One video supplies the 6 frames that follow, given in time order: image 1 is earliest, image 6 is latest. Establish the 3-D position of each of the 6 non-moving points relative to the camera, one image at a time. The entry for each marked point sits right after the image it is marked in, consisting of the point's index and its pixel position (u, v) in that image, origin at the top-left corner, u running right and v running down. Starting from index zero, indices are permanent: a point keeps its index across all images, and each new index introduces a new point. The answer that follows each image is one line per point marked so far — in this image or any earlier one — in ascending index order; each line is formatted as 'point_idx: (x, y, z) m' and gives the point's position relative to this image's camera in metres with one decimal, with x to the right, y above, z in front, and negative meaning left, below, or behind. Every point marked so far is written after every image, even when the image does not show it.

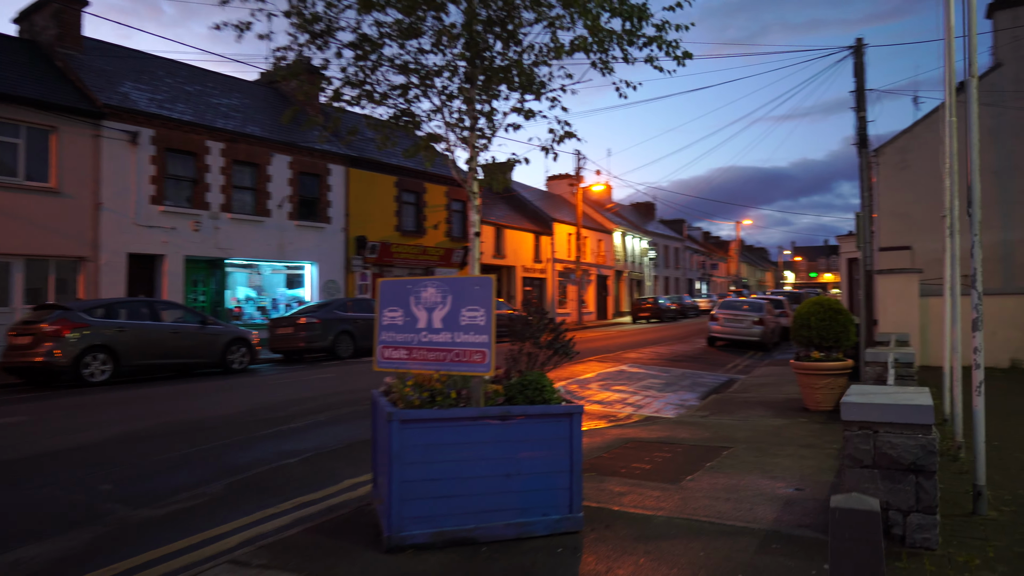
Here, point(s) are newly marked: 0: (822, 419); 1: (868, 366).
0: (+3.5, -1.5, +8.0) m
1: (+3.9, -0.8, +7.7) m
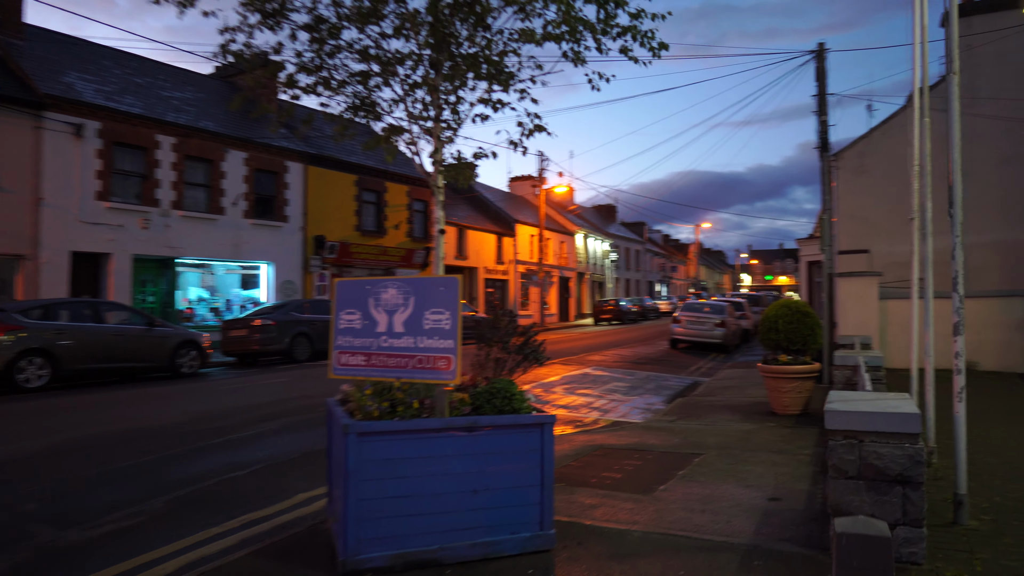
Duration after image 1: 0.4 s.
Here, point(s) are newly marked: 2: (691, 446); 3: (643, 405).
0: (+3.1, -1.5, +7.9) m
1: (+3.5, -0.9, +7.6) m
2: (+1.7, -1.5, +6.9) m
3: (+1.9, -1.7, +10.1) m
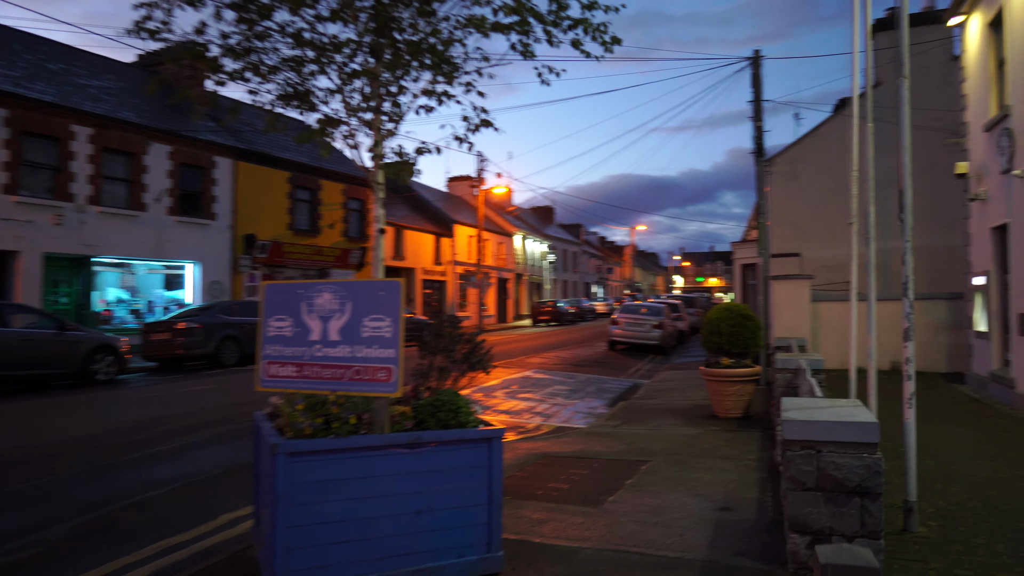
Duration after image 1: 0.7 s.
0: (+2.5, -1.5, +7.9) m
1: (+2.9, -0.9, +7.6) m
2: (+1.2, -1.6, +6.8) m
3: (+1.0, -1.7, +10.0) m
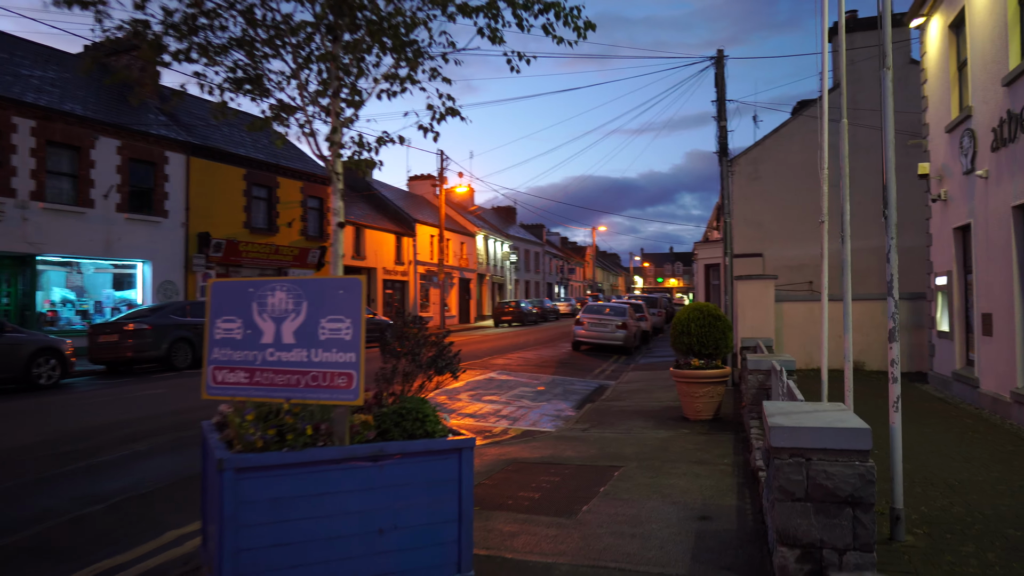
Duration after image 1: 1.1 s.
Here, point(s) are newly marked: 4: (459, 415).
0: (+2.1, -1.5, +7.7) m
1: (+2.5, -0.9, +7.5) m
2: (+0.9, -1.6, +6.6) m
3: (+0.6, -1.7, +9.8) m
4: (-0.7, -1.7, +9.5) m
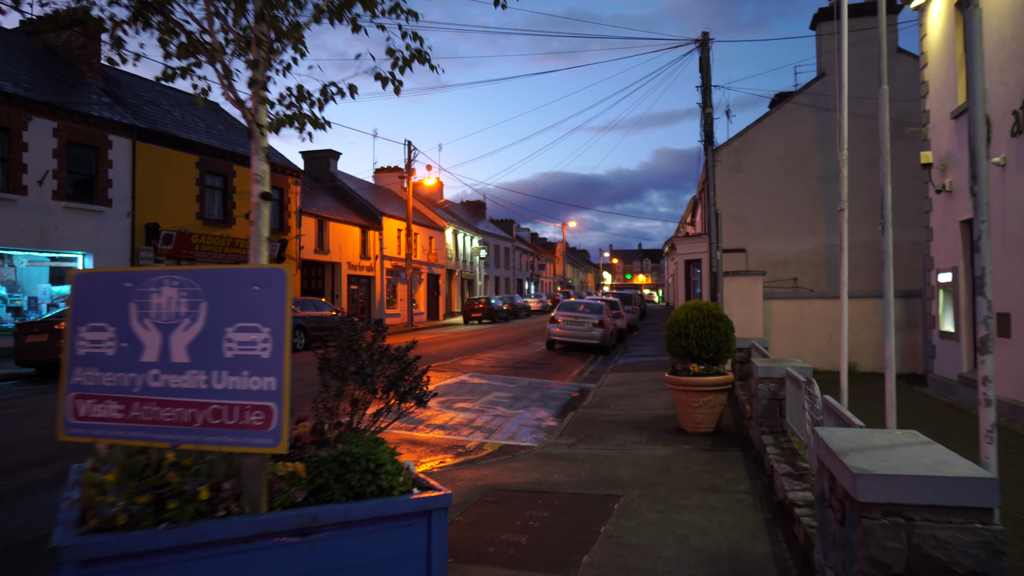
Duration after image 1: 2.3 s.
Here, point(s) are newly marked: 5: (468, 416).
0: (+1.9, -1.5, +6.8) m
1: (+2.3, -0.9, +6.6) m
2: (+0.7, -1.5, +5.6) m
3: (+0.2, -1.7, +8.8) m
4: (-1.0, -1.6, +8.5) m
5: (-0.6, -1.7, +9.2) m
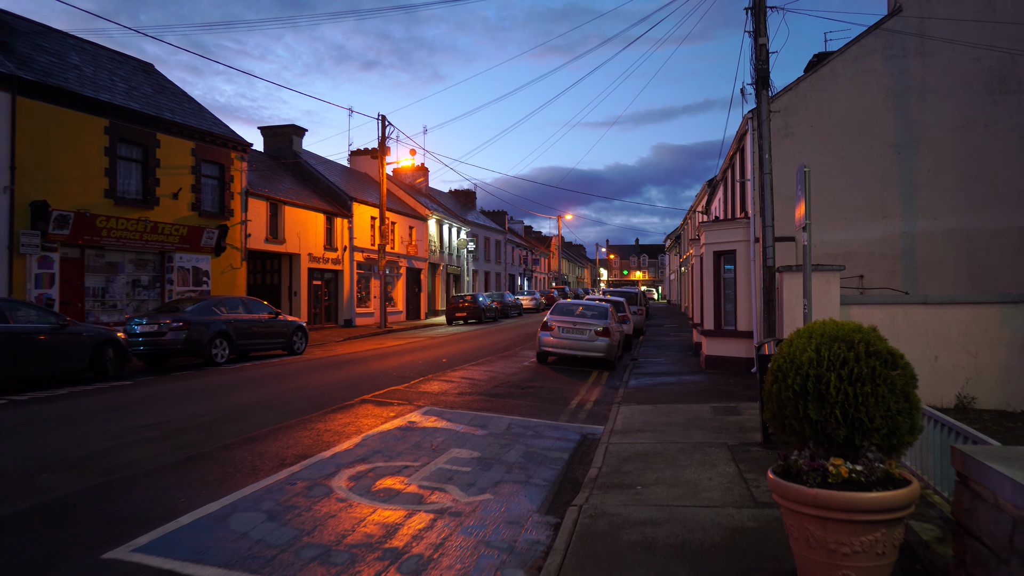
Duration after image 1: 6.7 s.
0: (+1.6, -1.6, +2.8) m
1: (+2.0, -0.9, +2.6) m
2: (+0.4, -1.6, +1.6) m
3: (-0.1, -1.7, +4.8) m
4: (-1.3, -1.7, +4.5) m
5: (-0.9, -1.7, +5.2) m
